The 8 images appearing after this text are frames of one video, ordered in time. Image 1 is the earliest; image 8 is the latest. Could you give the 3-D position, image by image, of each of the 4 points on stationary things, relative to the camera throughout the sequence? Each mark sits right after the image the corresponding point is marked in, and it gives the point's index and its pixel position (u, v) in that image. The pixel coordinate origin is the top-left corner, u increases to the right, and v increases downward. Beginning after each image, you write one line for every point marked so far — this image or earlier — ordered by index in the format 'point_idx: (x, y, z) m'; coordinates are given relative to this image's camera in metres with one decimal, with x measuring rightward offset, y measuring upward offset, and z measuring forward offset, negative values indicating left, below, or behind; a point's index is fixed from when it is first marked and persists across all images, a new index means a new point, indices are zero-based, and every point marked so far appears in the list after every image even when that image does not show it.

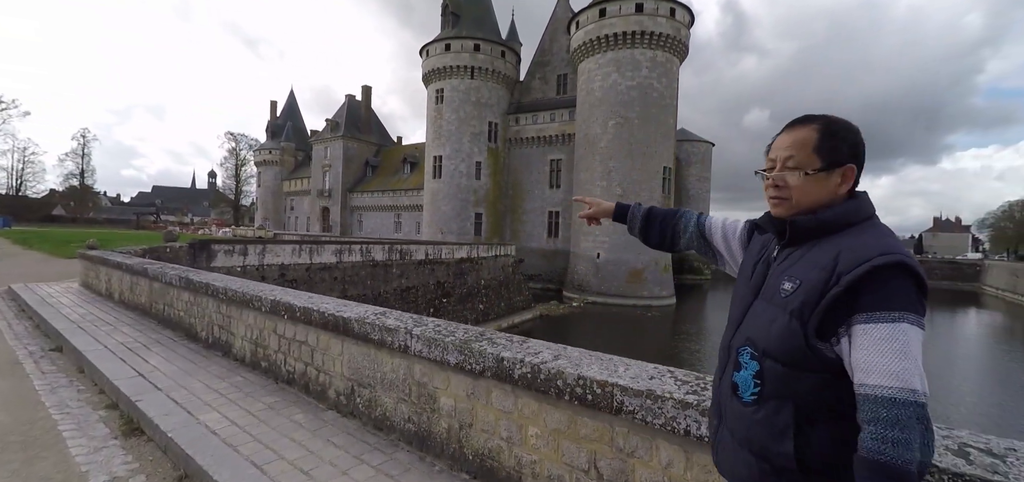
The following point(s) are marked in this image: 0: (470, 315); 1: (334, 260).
0: (-1.8, -3.4, +19.4) m
1: (-5.3, -0.6, +12.7) m
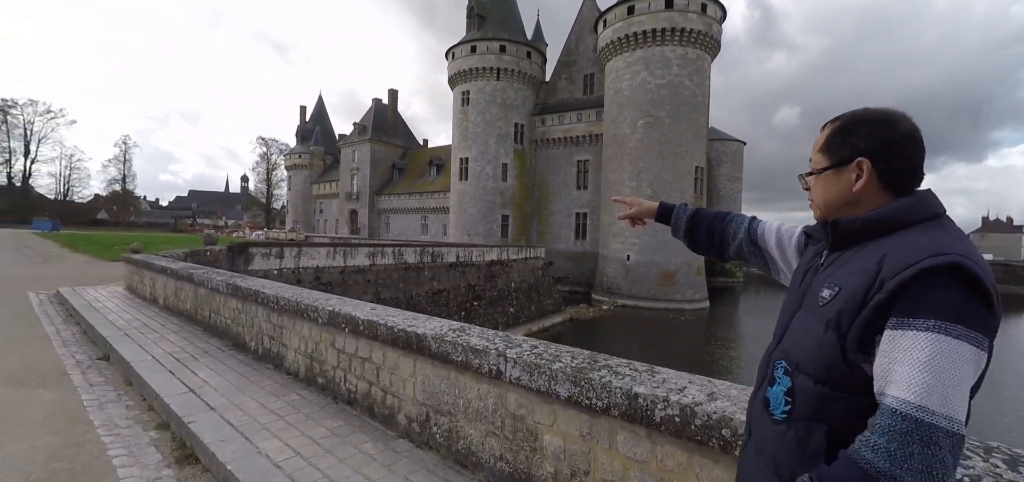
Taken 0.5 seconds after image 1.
0: (-0.4, -3.5, +19.1) m
1: (-4.3, -0.7, +12.6) m
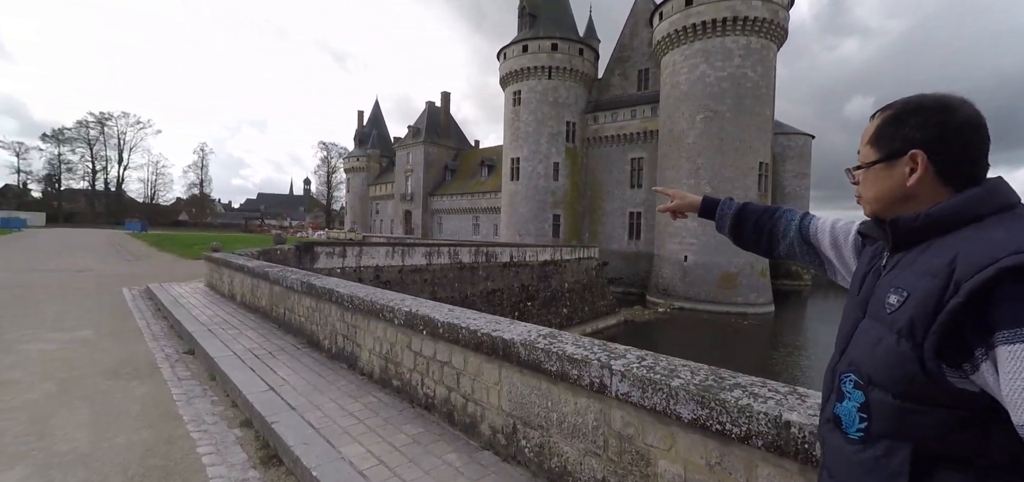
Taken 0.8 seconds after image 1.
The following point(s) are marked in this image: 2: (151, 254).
0: (+1.9, -3.5, +18.8) m
1: (-2.6, -0.7, +12.8) m
2: (-15.9, -0.6, +18.6) m
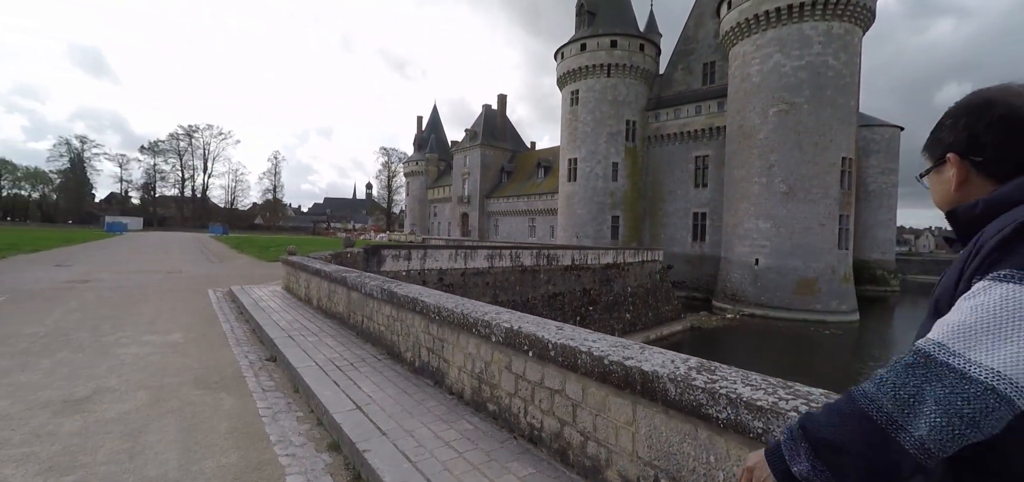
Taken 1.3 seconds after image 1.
0: (+4.5, -3.7, +18.1) m
1: (-0.8, -0.7, +12.6) m
2: (-13.2, -0.7, +20.0) m
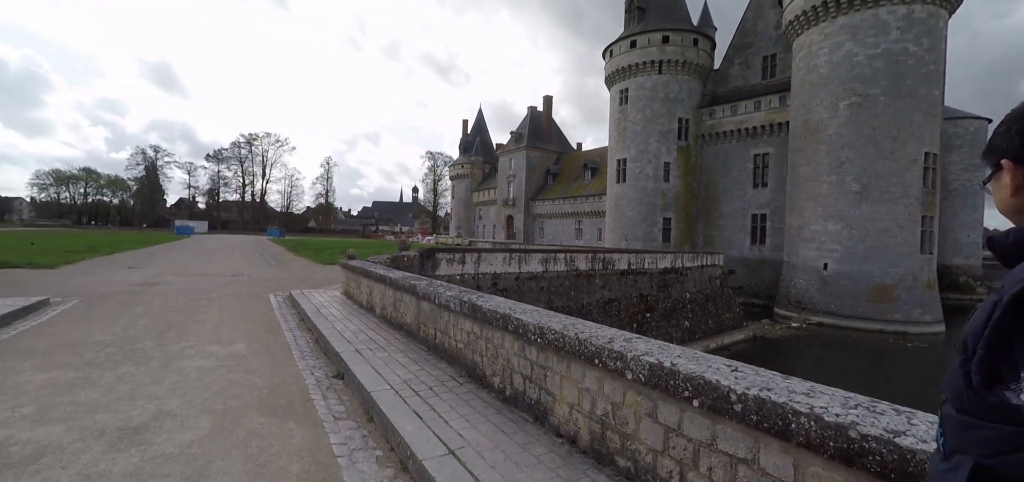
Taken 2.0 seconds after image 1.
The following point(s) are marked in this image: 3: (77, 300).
0: (+6.6, -3.8, +17.0) m
1: (+0.8, -0.8, +12.1) m
2: (-10.9, -0.8, +20.6) m
3: (-7.8, -1.1, +7.5) m
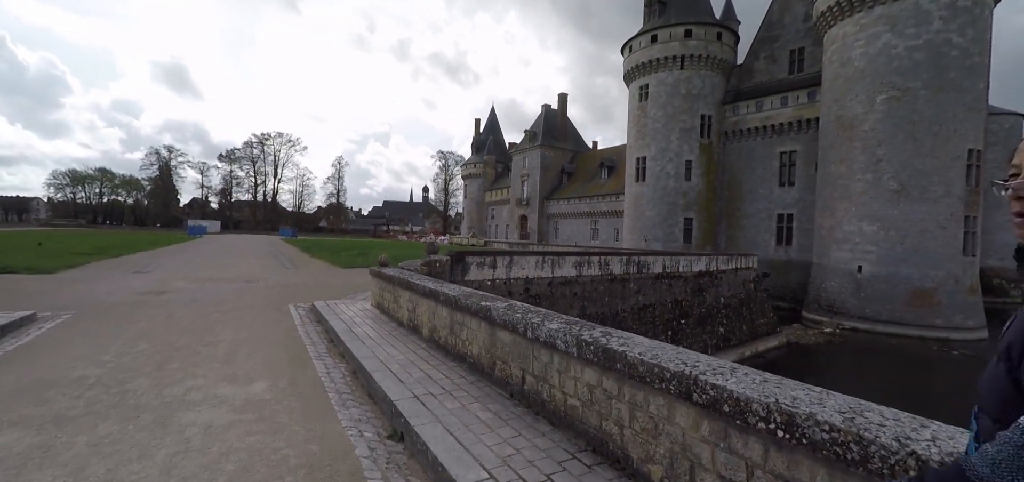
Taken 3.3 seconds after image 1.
0: (+7.5, -3.9, +16.0) m
1: (+1.7, -0.9, +11.2) m
2: (-9.9, -0.9, +20.0) m
3: (-7.1, -1.1, +6.8) m
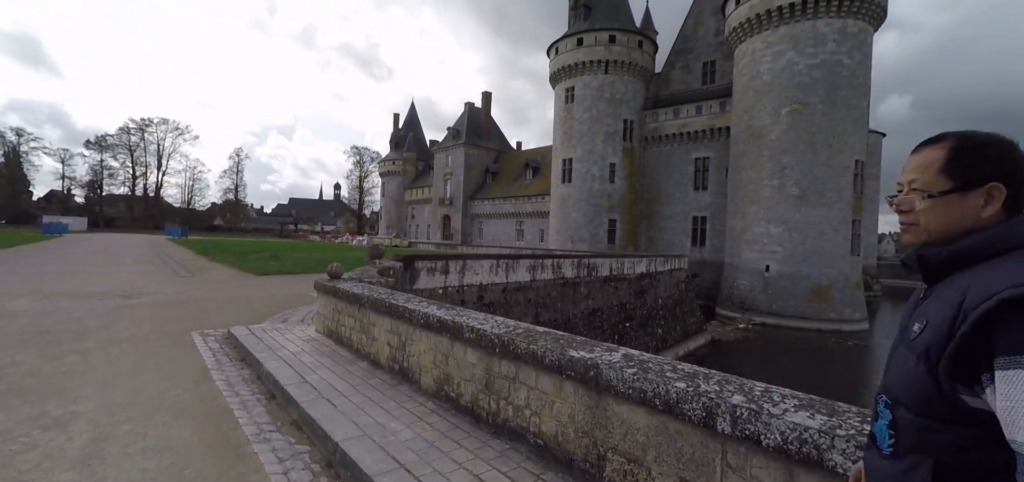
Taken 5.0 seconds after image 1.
0: (+5.4, -3.9, +16.2) m
1: (+0.5, -0.9, +10.4) m
2: (-12.5, -0.9, +16.8) m
3: (-7.3, -1.2, +4.4) m
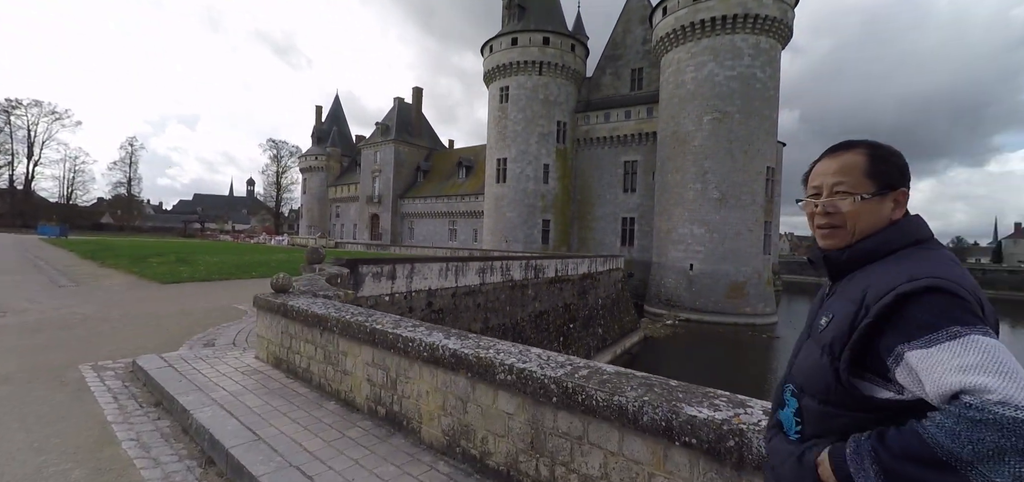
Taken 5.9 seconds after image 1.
0: (+3.2, -3.9, +16.4) m
1: (-0.7, -1.0, +9.8) m
2: (-14.5, -1.0, +14.1) m
3: (-7.3, -1.3, +2.7) m
